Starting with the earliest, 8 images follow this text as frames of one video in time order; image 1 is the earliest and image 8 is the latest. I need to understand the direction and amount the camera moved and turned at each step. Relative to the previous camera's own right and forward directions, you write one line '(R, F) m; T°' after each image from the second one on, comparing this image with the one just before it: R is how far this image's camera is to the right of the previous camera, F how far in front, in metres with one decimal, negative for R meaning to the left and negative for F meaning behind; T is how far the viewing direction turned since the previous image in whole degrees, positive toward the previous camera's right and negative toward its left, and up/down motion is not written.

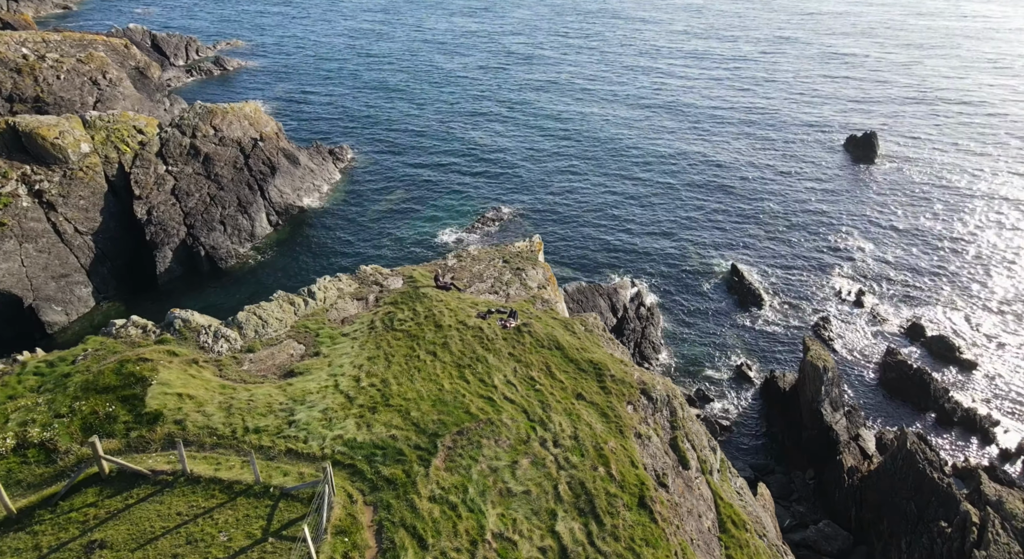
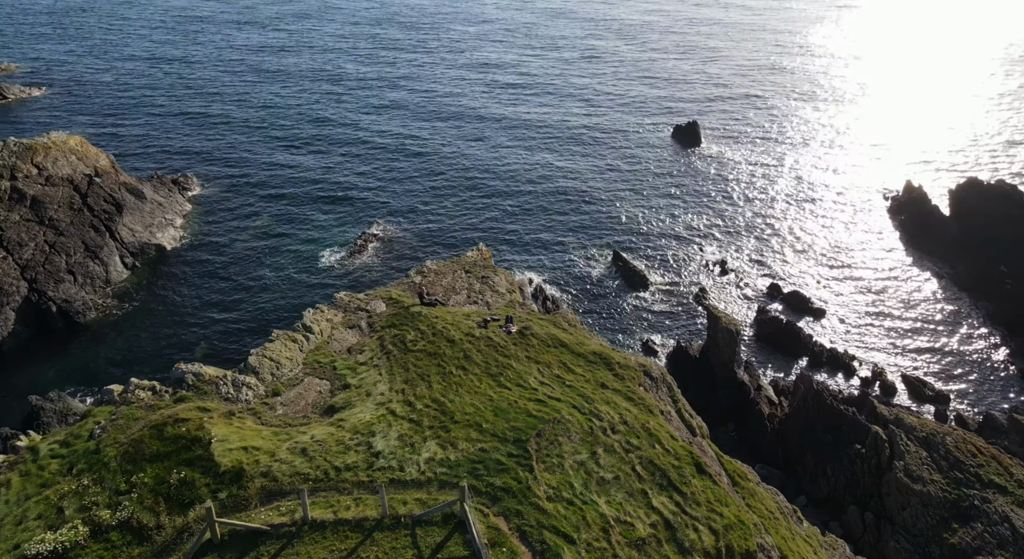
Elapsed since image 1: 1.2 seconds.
(-7.8, -0.6) m; +15°
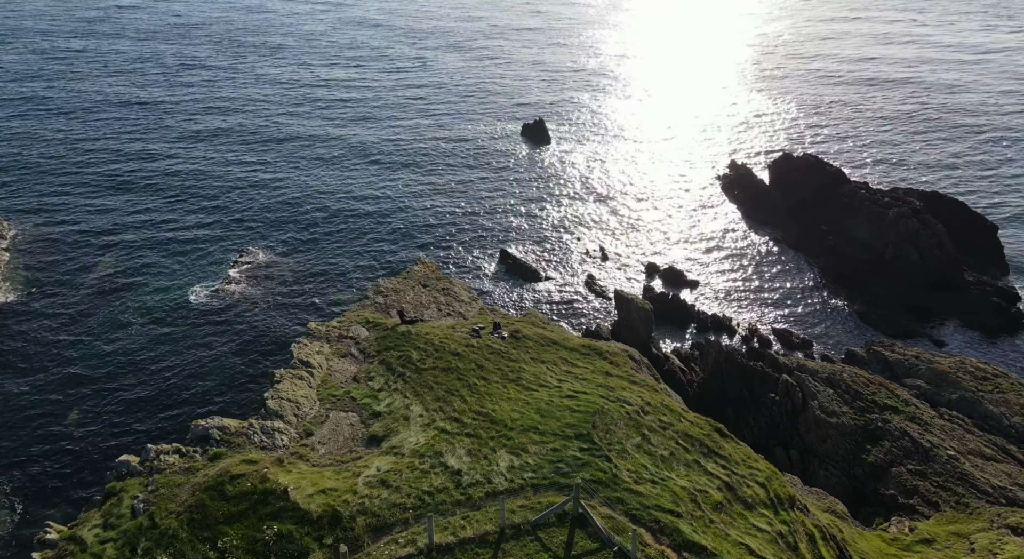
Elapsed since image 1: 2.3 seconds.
(-7.7, -0.1) m; +15°
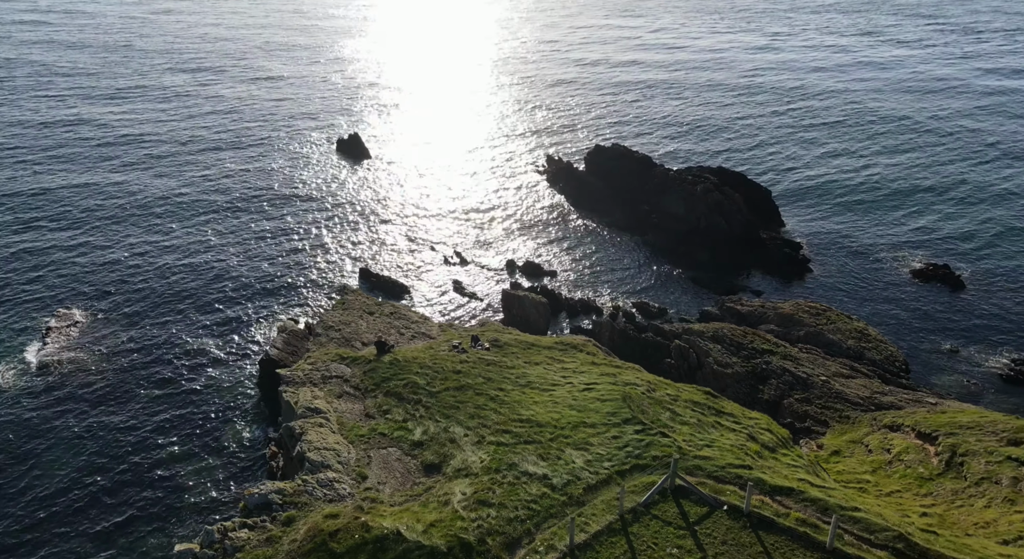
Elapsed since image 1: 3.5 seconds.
(-9.1, +0.2) m; +18°
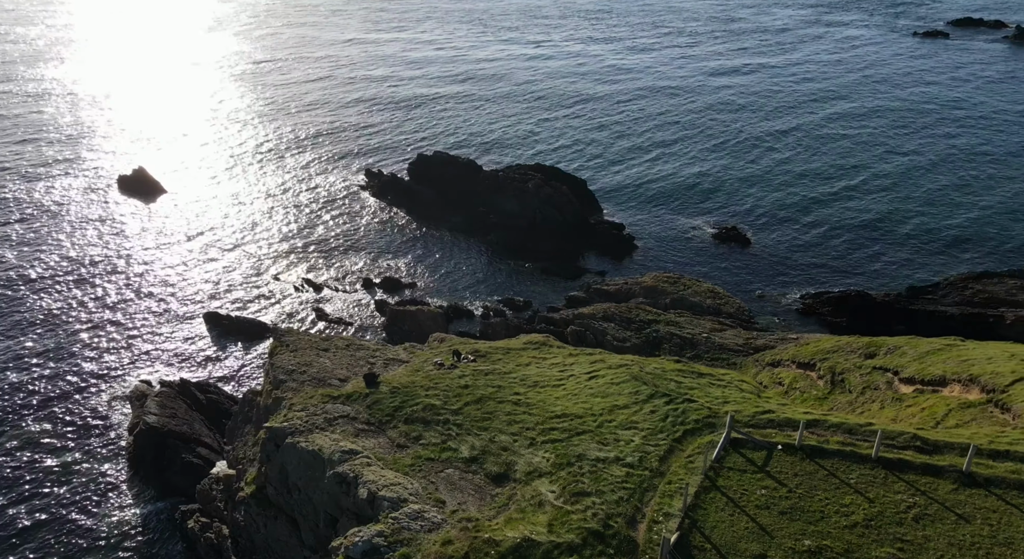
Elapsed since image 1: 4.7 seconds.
(-9.6, +0.3) m; +18°
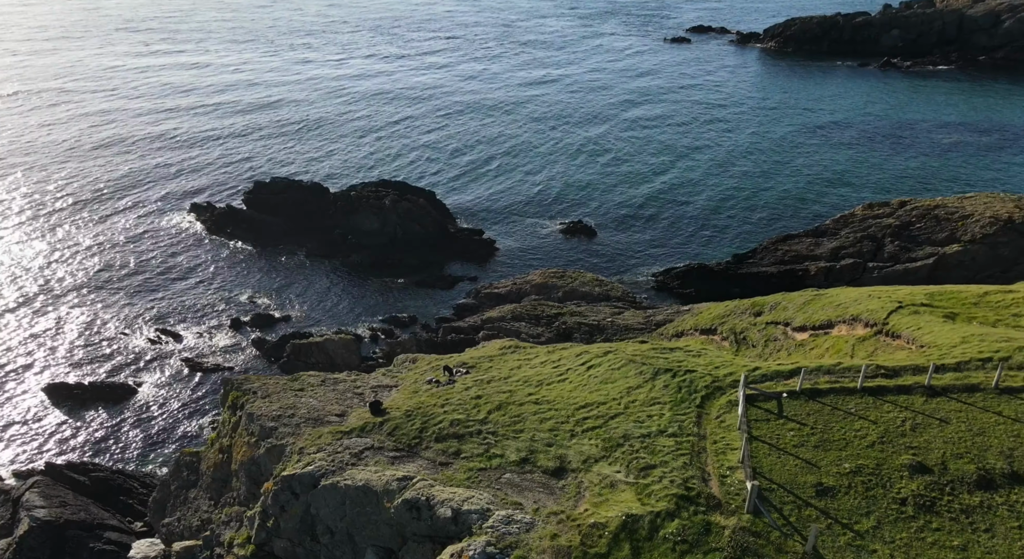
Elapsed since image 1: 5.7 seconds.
(-9.0, 0.0) m; +17°
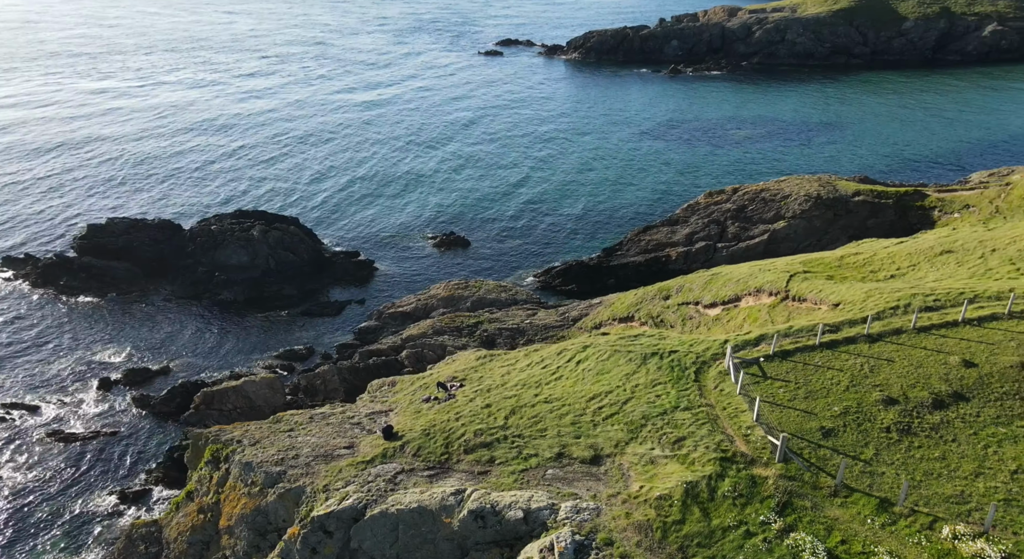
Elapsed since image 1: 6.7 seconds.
(-8.1, -0.3) m; +15°
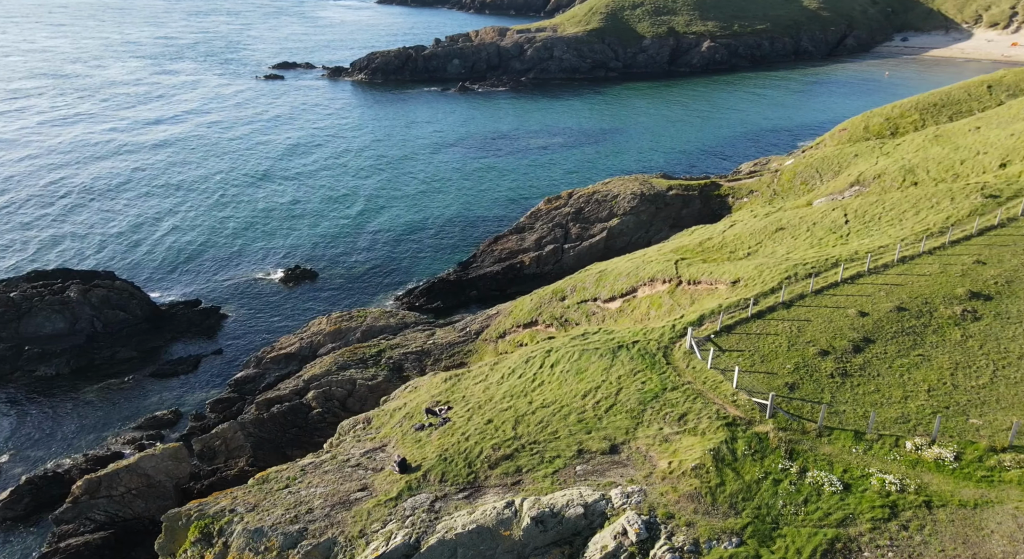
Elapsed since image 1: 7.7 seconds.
(-9.2, +0.1) m; +17°
